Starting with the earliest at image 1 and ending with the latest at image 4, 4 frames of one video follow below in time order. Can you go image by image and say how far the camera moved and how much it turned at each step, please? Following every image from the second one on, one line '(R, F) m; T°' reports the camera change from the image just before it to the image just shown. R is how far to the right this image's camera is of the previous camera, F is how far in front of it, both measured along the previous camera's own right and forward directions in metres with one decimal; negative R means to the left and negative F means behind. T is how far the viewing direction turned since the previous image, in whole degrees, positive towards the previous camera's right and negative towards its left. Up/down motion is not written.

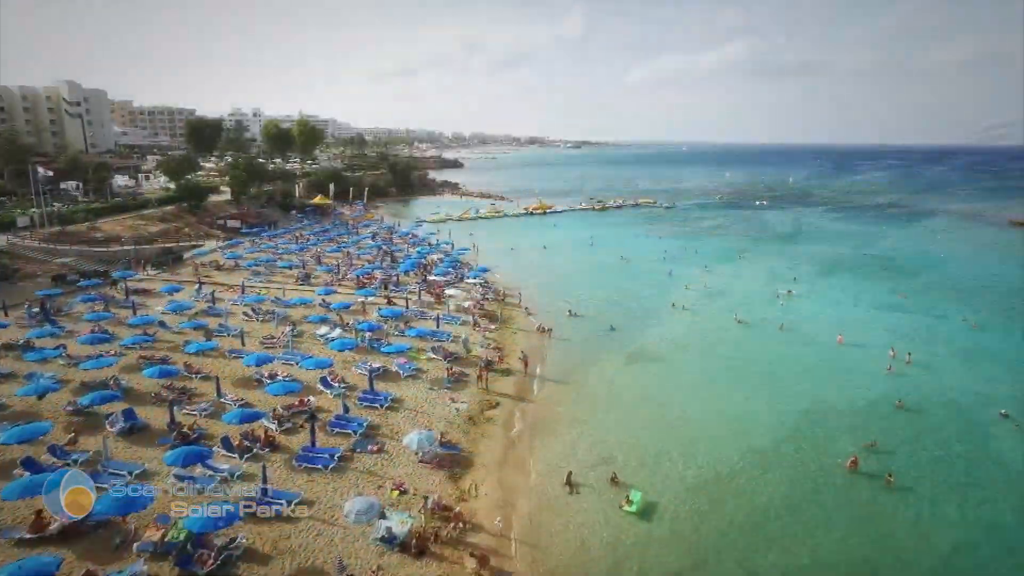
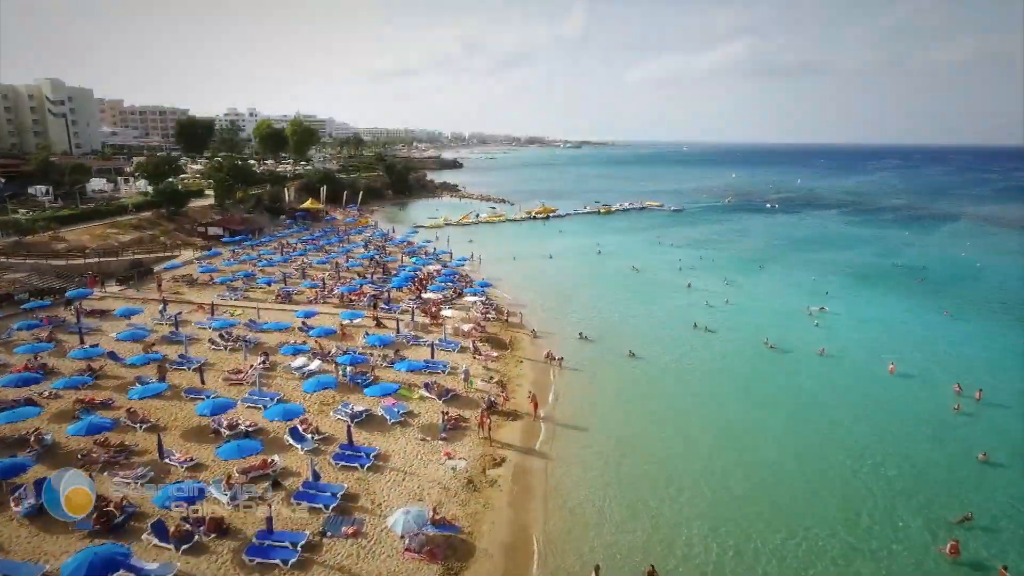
(-0.3, +3.6) m; 0°
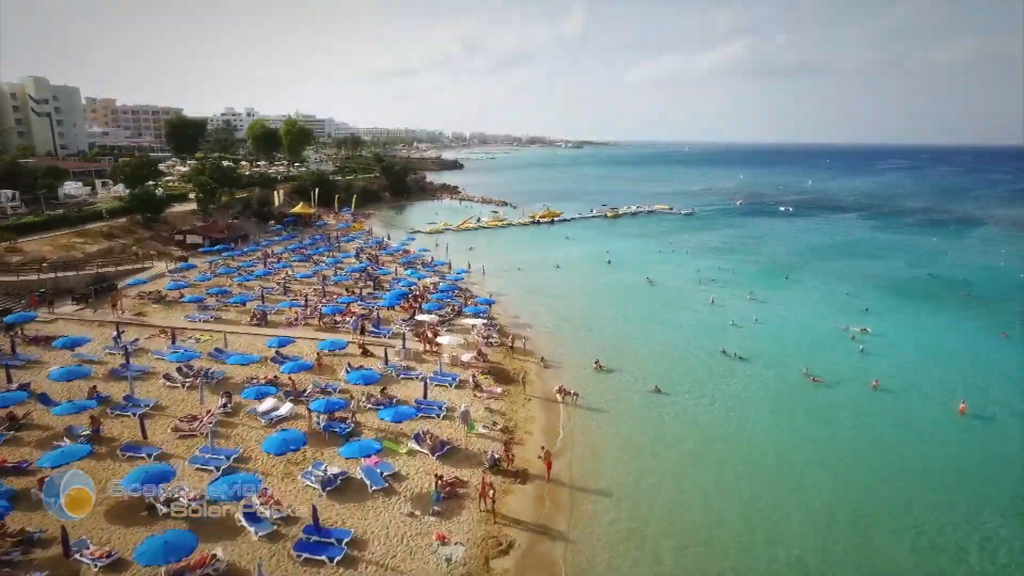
(-0.3, +3.6) m; 0°
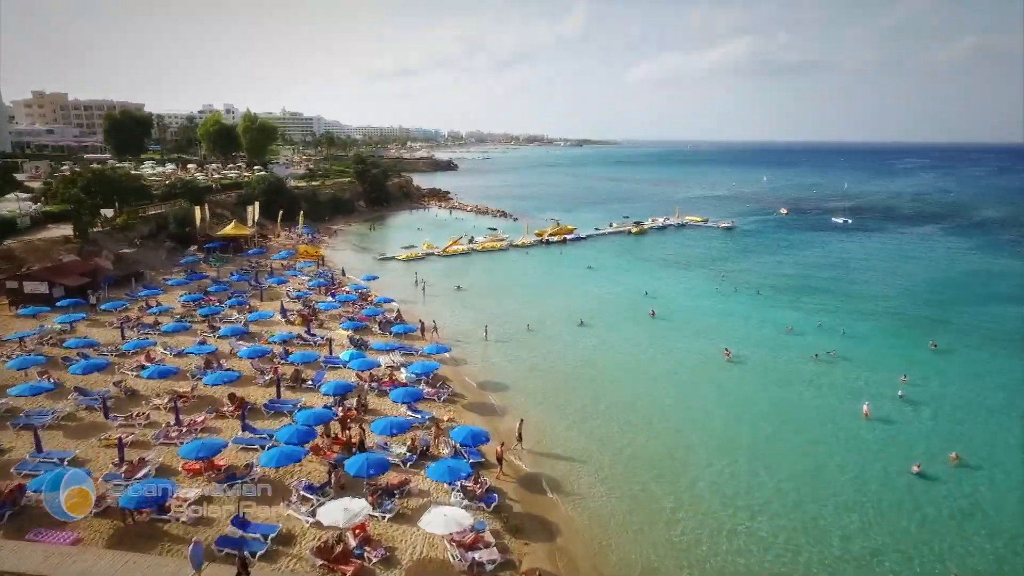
(-0.4, +14.5) m; 0°
